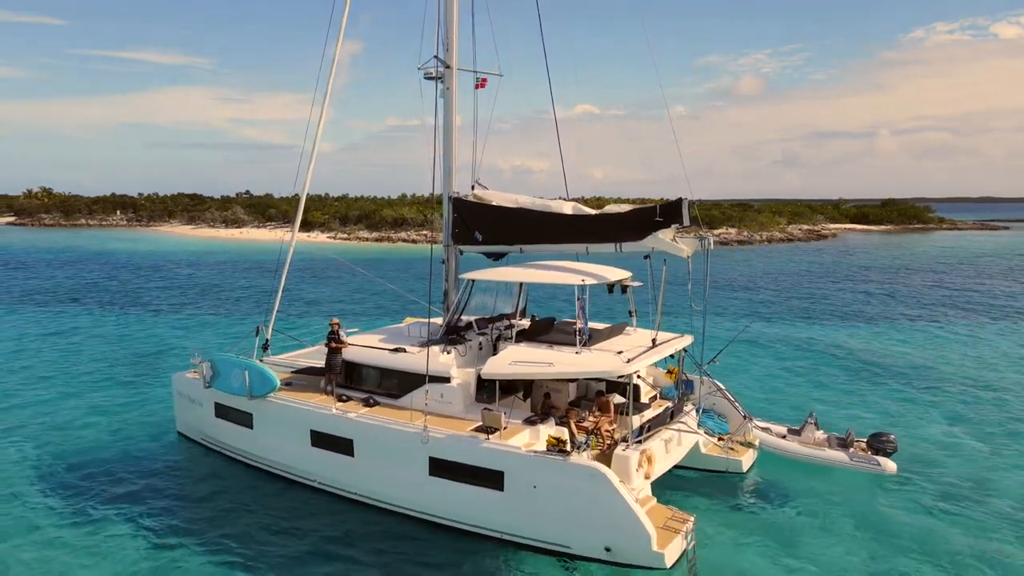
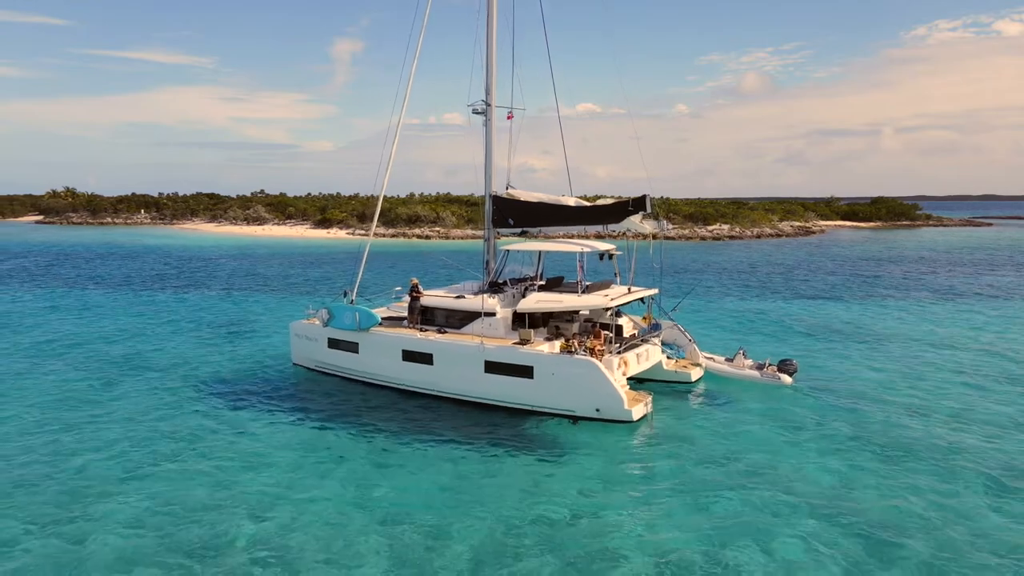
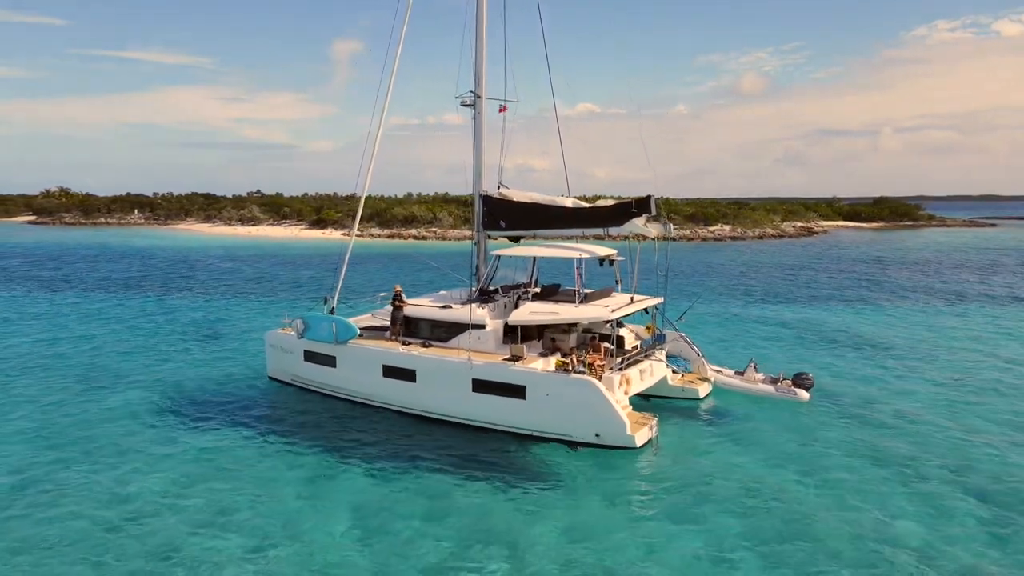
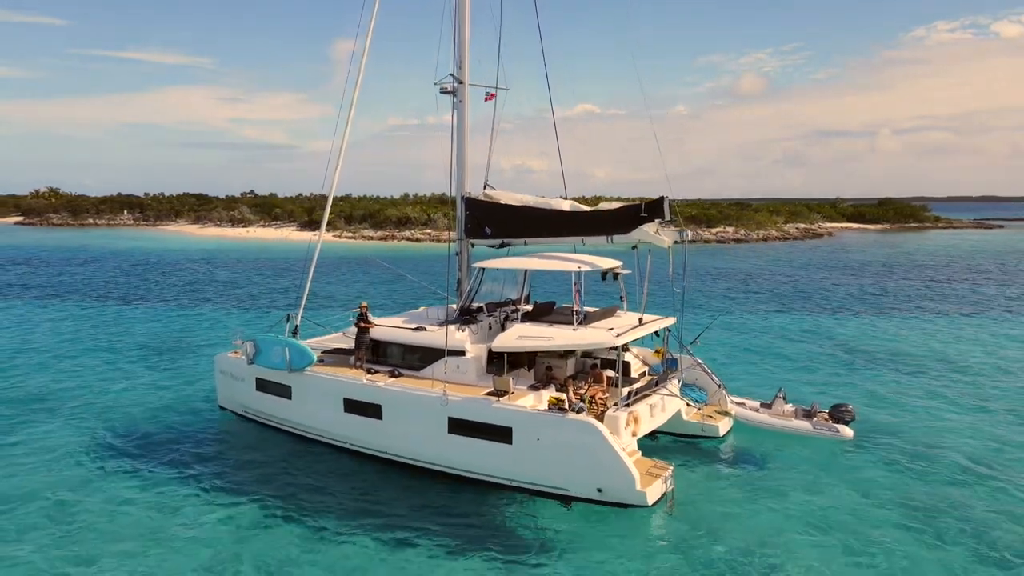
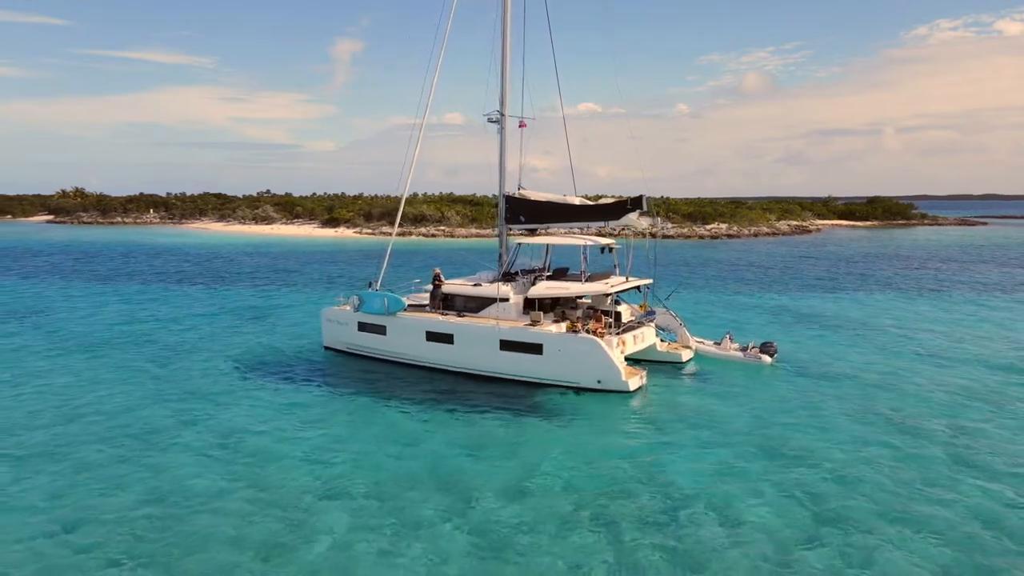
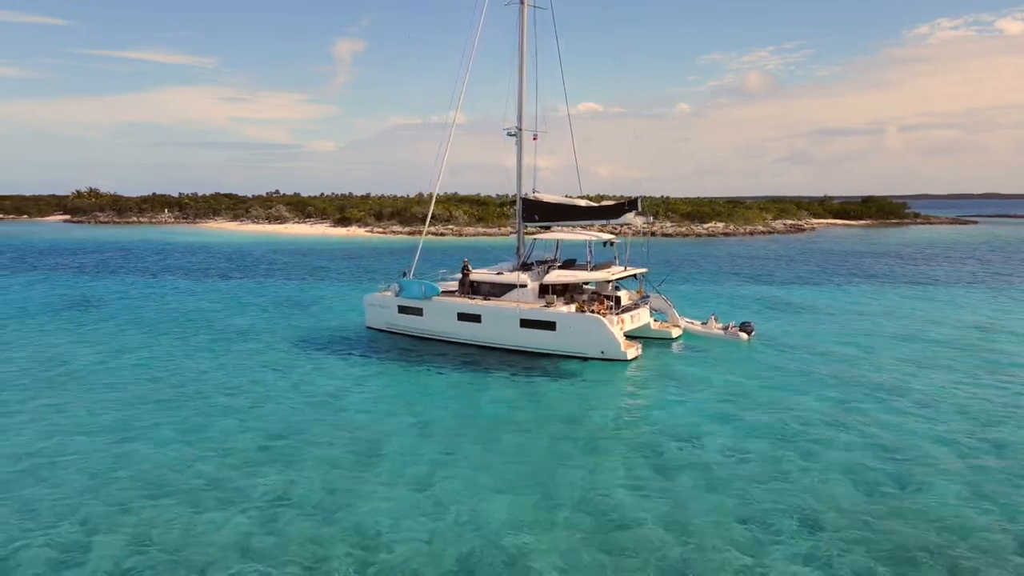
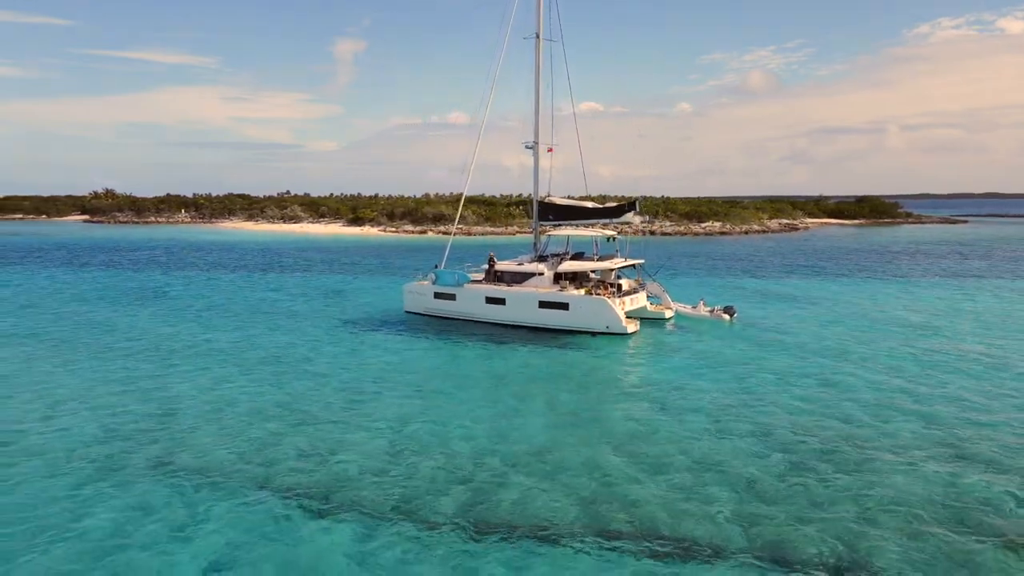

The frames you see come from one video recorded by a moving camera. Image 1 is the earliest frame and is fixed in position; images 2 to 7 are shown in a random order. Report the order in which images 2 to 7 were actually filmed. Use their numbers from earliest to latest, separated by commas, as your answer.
4, 3, 2, 5, 6, 7
